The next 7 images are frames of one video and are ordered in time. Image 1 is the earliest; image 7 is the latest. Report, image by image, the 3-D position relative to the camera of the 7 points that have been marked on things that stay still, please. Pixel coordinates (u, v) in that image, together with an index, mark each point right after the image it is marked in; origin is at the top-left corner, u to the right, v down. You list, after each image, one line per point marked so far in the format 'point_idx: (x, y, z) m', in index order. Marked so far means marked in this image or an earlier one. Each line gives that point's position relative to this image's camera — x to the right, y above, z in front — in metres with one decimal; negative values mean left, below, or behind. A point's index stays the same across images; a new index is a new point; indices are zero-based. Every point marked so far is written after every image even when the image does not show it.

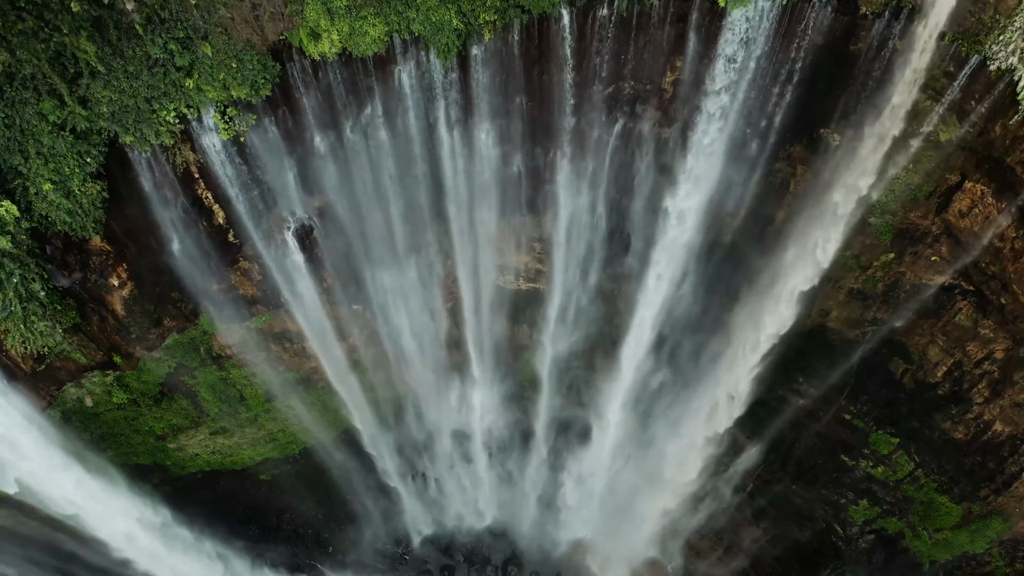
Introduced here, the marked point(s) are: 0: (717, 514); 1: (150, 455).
0: (+5.2, -5.7, +15.6) m
1: (-7.9, -3.8, +13.6) m
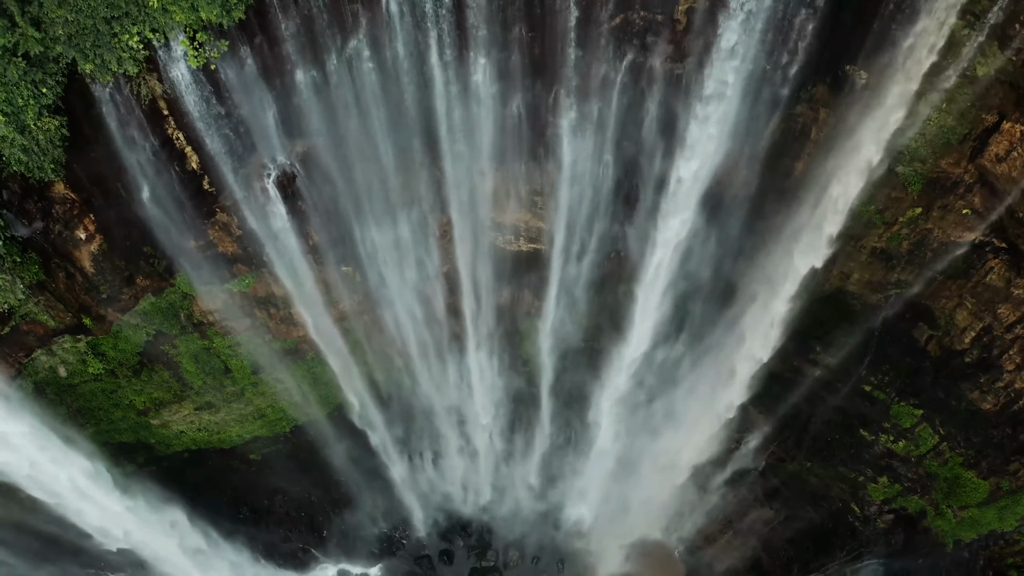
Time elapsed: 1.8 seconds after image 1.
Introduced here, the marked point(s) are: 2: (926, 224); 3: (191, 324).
0: (+5.2, -4.9, +14.8) m
1: (-7.9, -3.1, +12.9) m
2: (+6.7, +1.0, +10.1) m
3: (-6.0, -0.7, +11.4) m
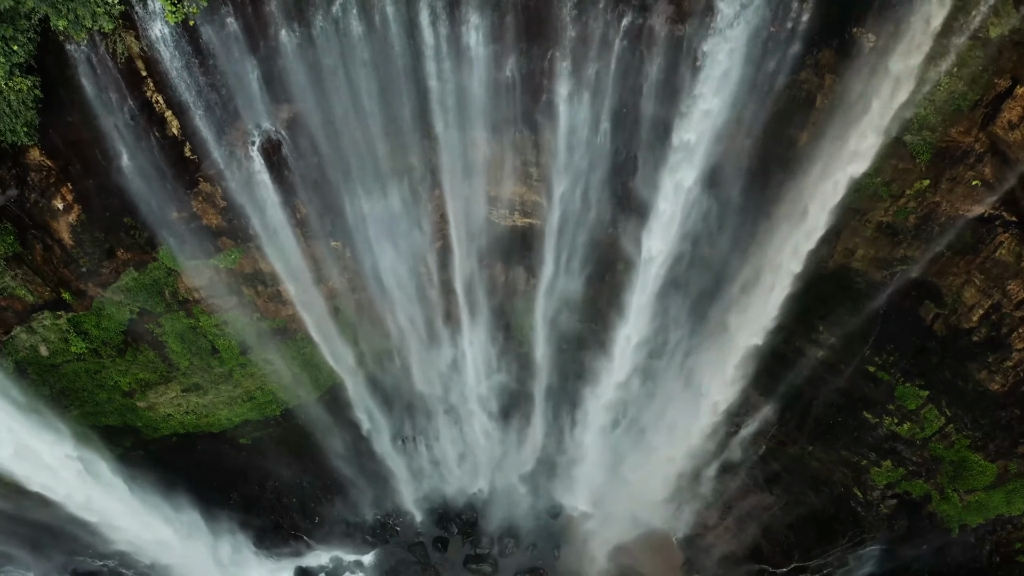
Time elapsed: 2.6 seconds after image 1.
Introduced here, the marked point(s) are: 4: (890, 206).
0: (+5.1, -4.5, +14.5) m
1: (-8.0, -2.6, +12.6) m
2: (+6.7, +1.4, +9.8) m
3: (-6.0, -0.2, +11.1) m
4: (+6.2, +1.3, +10.2) m
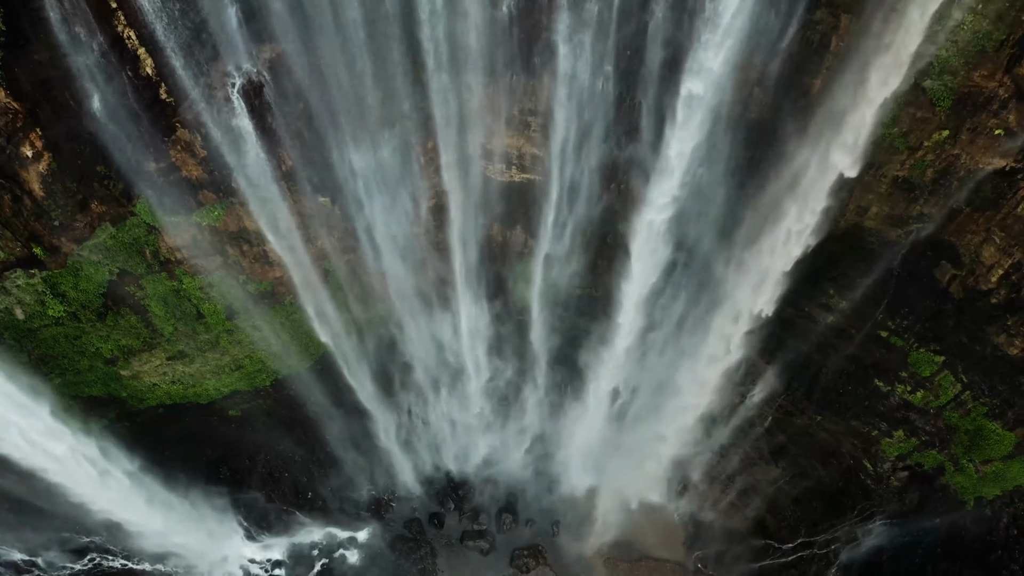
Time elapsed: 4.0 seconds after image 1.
0: (+5.1, -3.7, +14.1) m
1: (-8.0, -1.9, +12.1) m
2: (+6.6, +2.1, +9.3) m
3: (-6.1, +0.4, +10.6) m
4: (+6.2, +2.0, +9.7) m
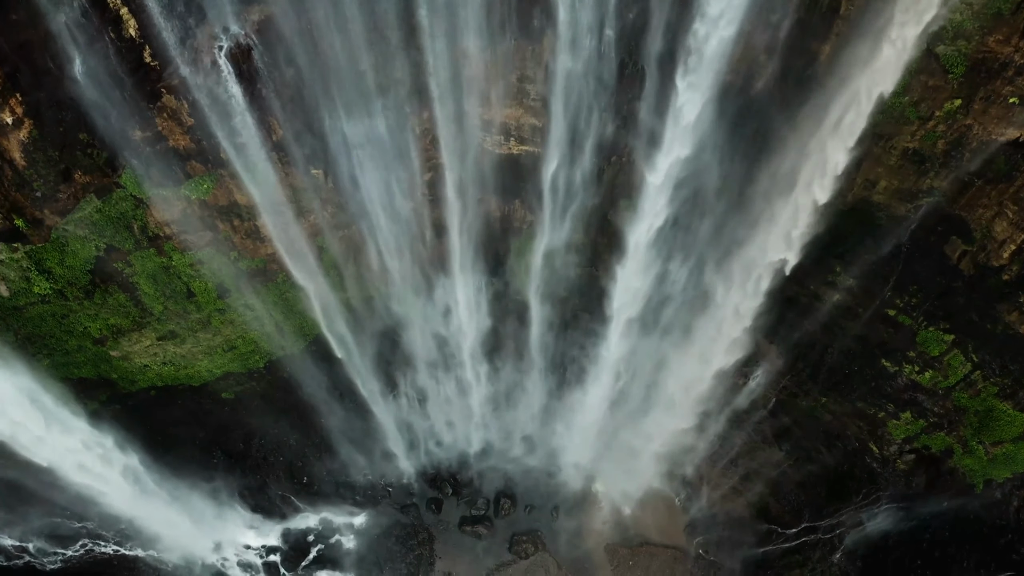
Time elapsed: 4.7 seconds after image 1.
0: (+5.0, -3.3, +13.8) m
1: (-8.0, -1.5, +11.8) m
2: (+6.6, +2.5, +8.9) m
3: (-6.1, +0.8, +10.3) m
4: (+6.1, +2.4, +9.3) m
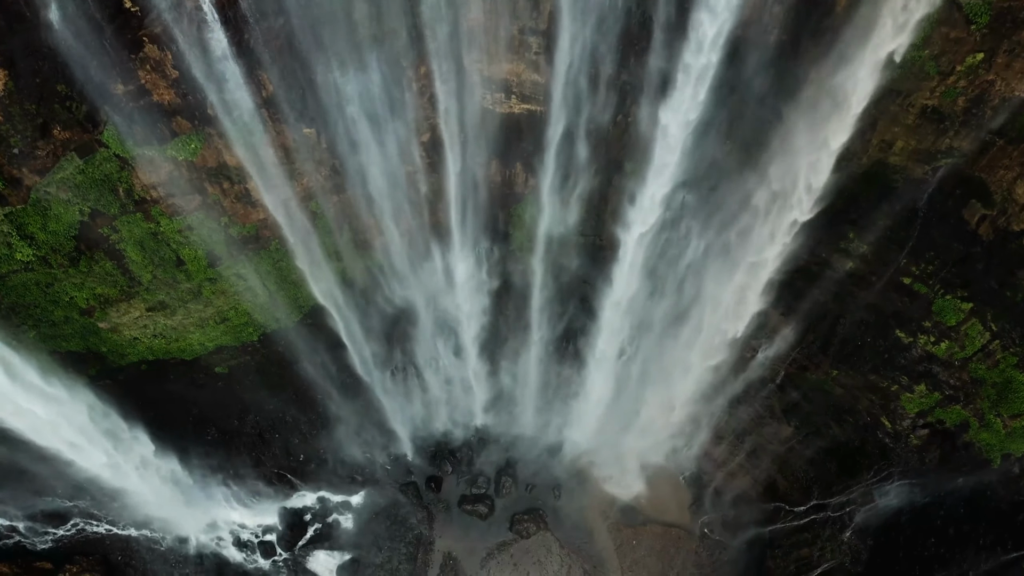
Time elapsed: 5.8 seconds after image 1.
0: (+5.1, -2.7, +13.4) m
1: (-8.0, -0.9, +11.4) m
2: (+6.6, +3.0, +8.5) m
3: (-6.1, +1.4, +9.9) m
4: (+6.2, +3.0, +8.9) m
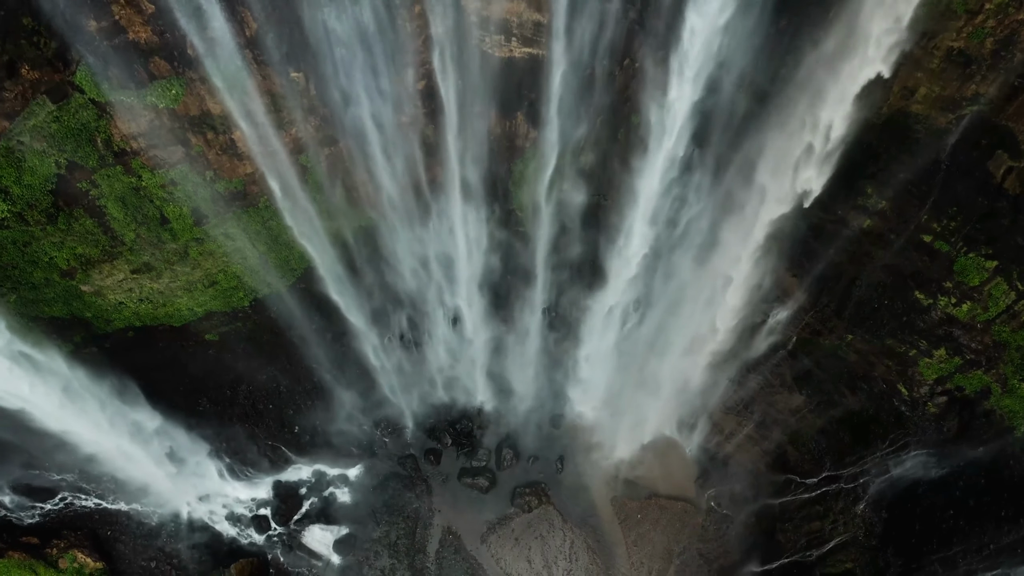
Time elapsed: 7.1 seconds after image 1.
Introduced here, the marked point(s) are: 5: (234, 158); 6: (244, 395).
0: (+5.1, -1.9, +12.9) m
1: (-8.0, -0.3, +11.0) m
2: (+6.6, +3.7, +7.9) m
3: (-6.1, +2.1, +9.4) m
4: (+6.1, +3.7, +8.3) m
5: (-4.6, +2.1, +10.2) m
6: (-5.7, -2.2, +13.0) m
